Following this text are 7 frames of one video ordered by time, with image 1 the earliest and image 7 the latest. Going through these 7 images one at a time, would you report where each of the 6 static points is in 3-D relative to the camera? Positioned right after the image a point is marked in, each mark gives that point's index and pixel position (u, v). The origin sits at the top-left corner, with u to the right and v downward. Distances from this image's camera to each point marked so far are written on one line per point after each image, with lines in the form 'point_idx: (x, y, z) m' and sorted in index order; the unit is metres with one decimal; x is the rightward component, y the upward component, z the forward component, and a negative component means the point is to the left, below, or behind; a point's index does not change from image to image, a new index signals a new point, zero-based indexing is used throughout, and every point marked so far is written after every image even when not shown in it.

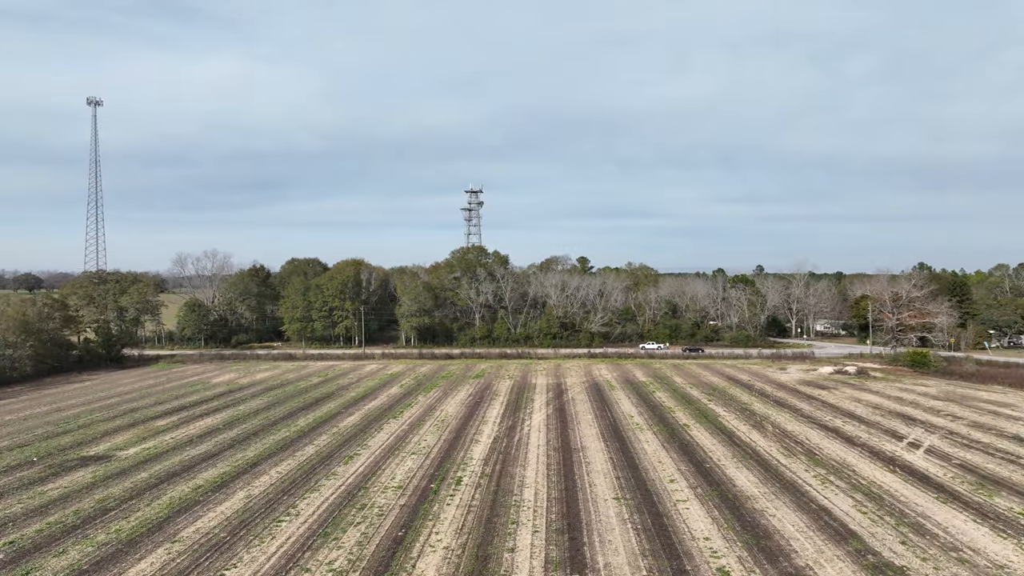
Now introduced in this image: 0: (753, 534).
0: (+5.0, -5.1, +10.5) m
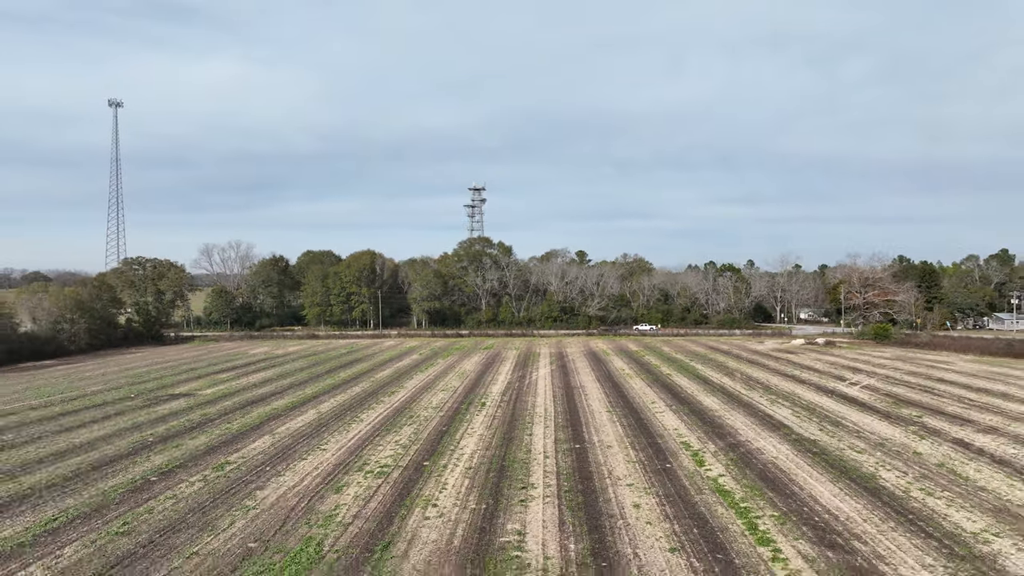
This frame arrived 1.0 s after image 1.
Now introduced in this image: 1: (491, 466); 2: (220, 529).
0: (+5.5, -3.8, +14.0) m
1: (-0.5, -3.9, +11.2) m
2: (-5.0, -4.1, +8.7) m
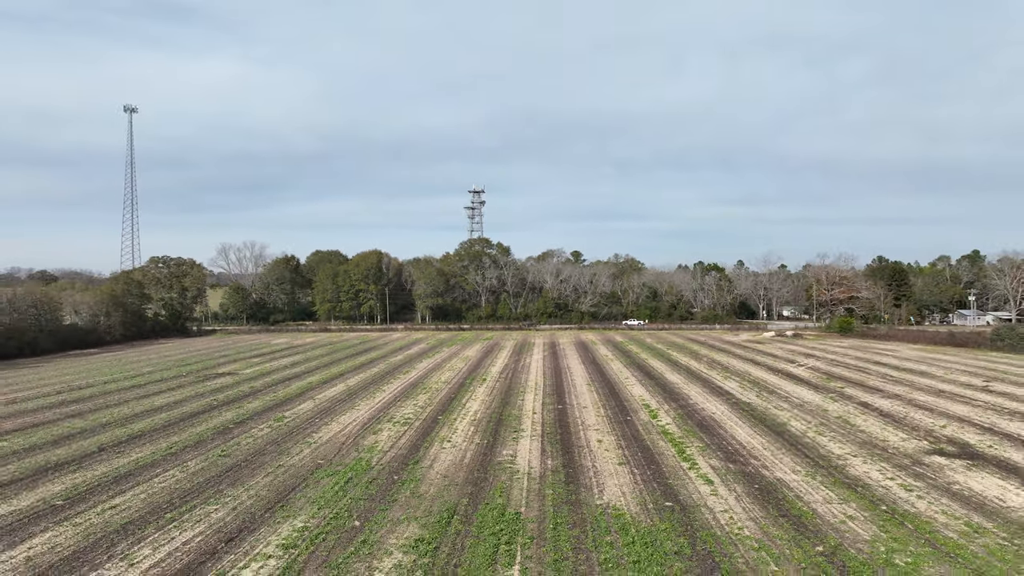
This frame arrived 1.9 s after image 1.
0: (+5.4, -3.6, +17.1) m
1: (-0.6, -3.7, +14.3) m
2: (-5.1, -3.8, +11.8) m
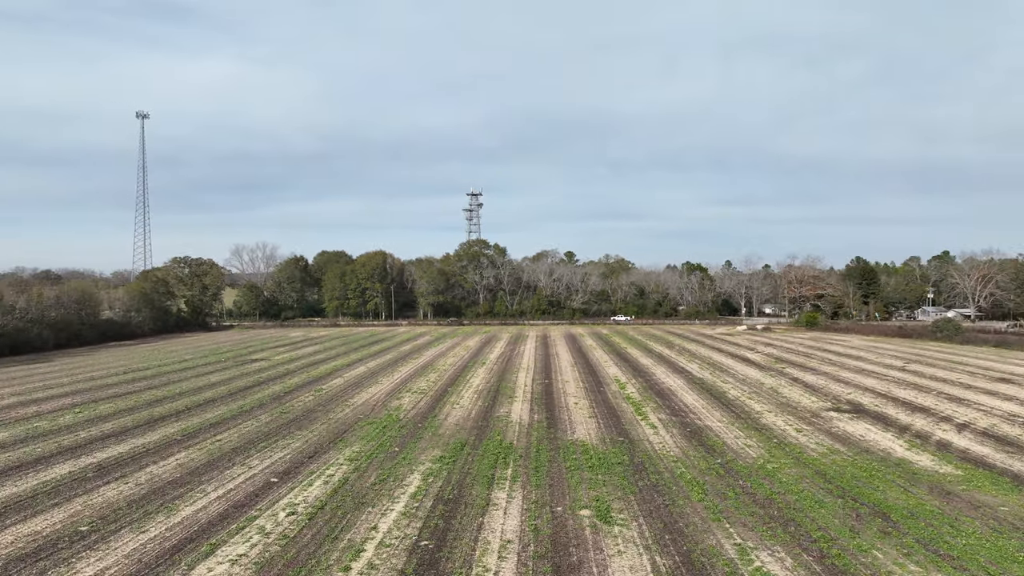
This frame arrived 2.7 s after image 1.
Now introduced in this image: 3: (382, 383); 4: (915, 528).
0: (+5.2, -3.4, +20.5) m
1: (-0.8, -3.6, +17.7) m
2: (-5.3, -3.7, +15.1) m
3: (-5.0, -3.7, +19.3) m
4: (+6.3, -3.7, +8.0) m
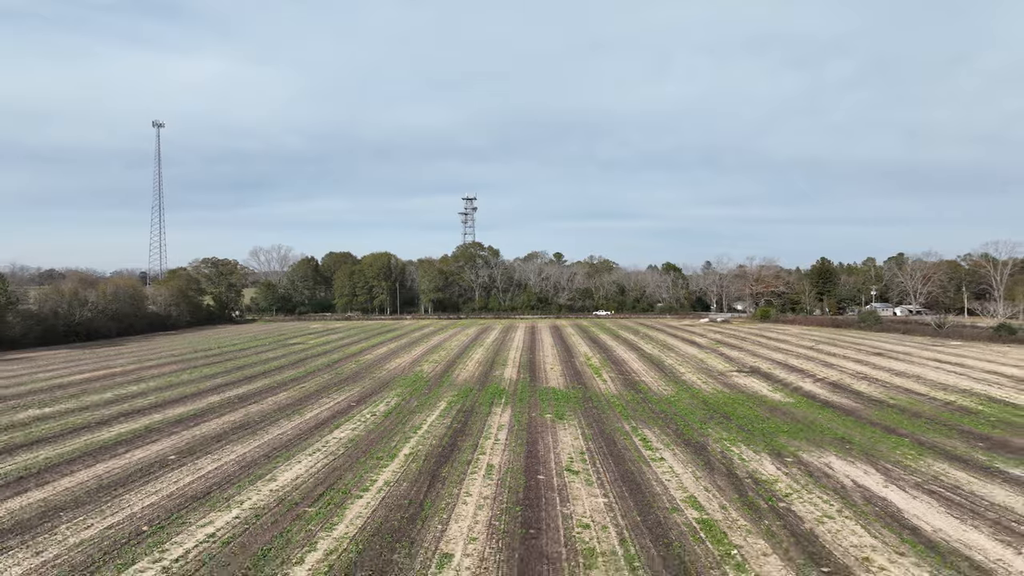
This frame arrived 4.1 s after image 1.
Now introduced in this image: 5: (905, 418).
0: (+4.8, -3.2, +26.1) m
1: (-1.1, -3.4, +23.2) m
2: (-5.5, -3.5, +20.6) m
3: (-5.4, -3.5, +24.8) m
4: (+6.1, -3.5, +13.6) m
5: (+10.8, -3.4, +13.8) m
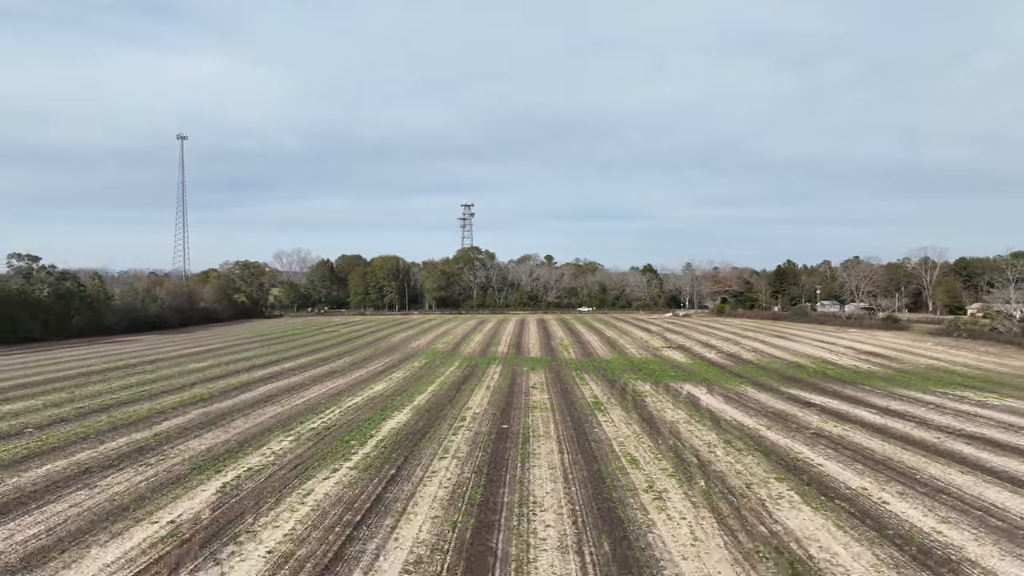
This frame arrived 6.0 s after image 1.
0: (+4.3, -3.2, +33.6) m
1: (-1.6, -3.3, +30.7) m
2: (-6.0, -3.4, +28.0) m
3: (-5.8, -3.4, +32.2) m
4: (+5.7, -3.5, +21.1) m
5: (+10.4, -3.4, +21.4) m
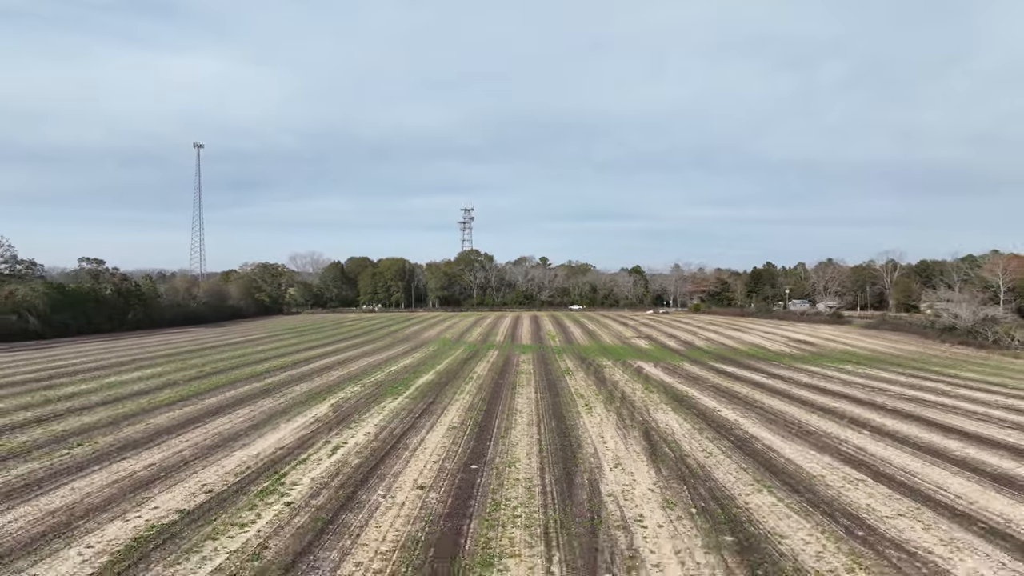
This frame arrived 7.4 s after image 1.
0: (+4.1, -3.1, +39.0) m
1: (-1.8, -3.3, +36.1) m
2: (-6.3, -3.4, +33.4) m
3: (-6.1, -3.3, +37.6) m
4: (+5.5, -3.4, +26.5) m
5: (+10.2, -3.3, +26.8) m
